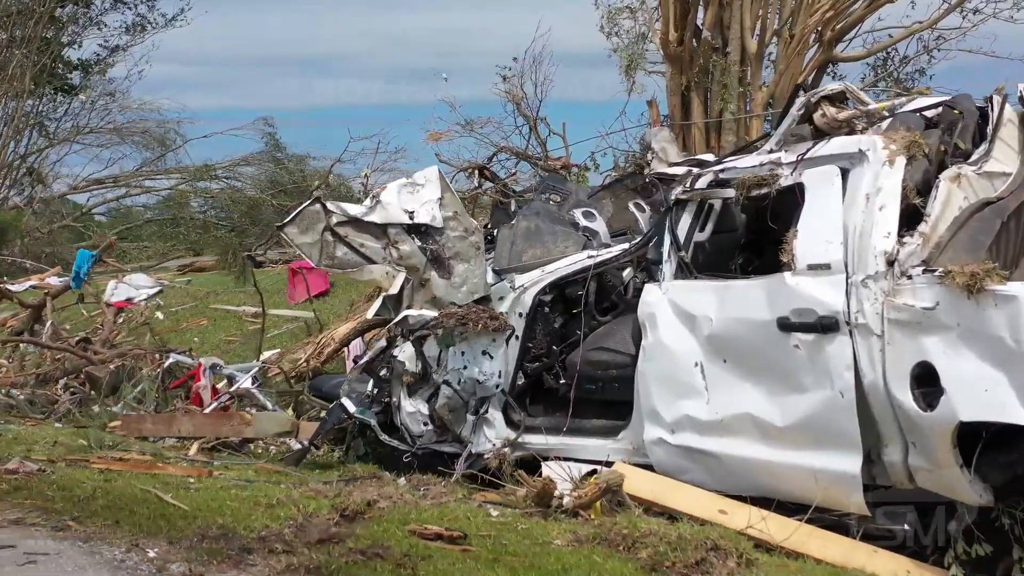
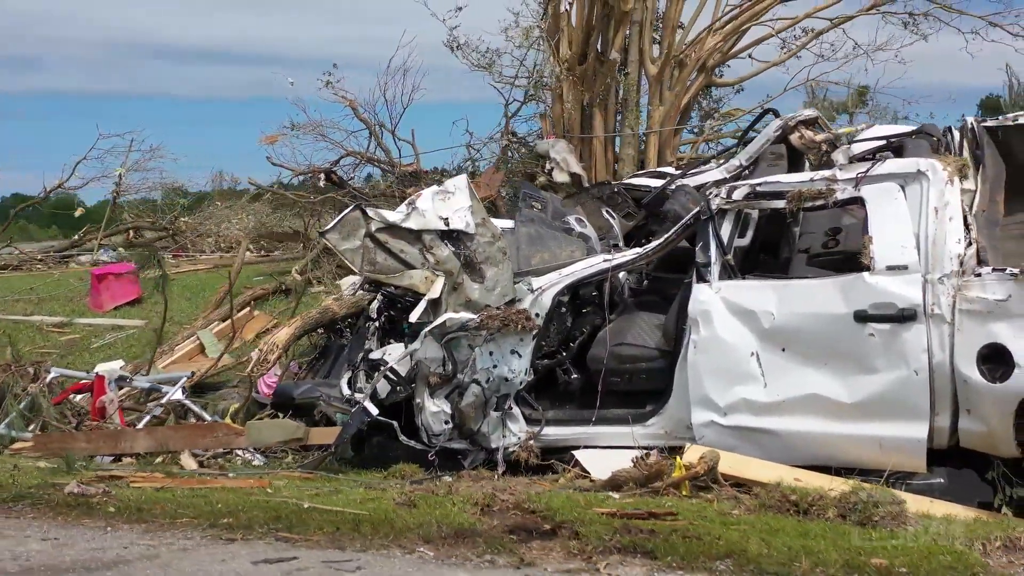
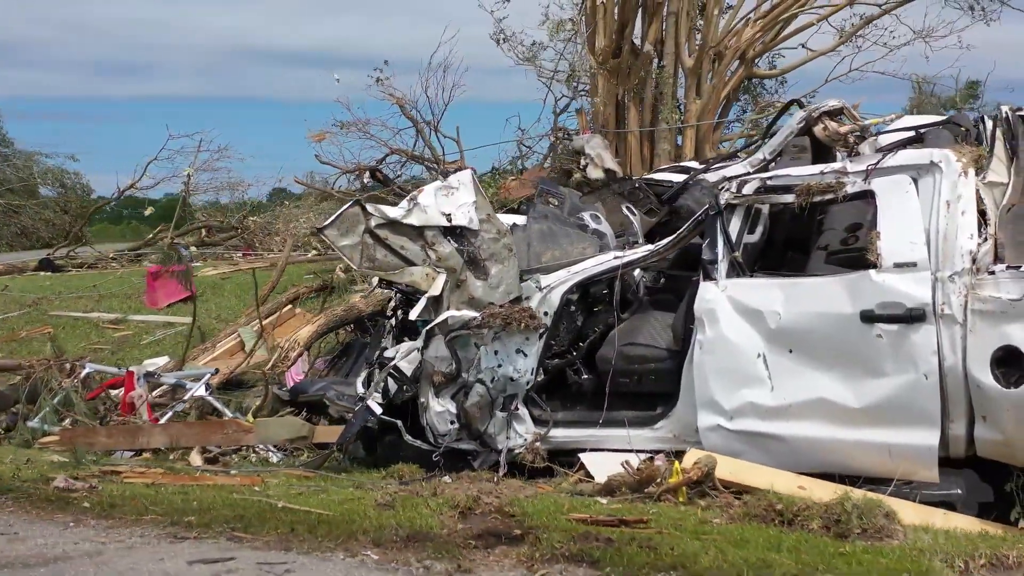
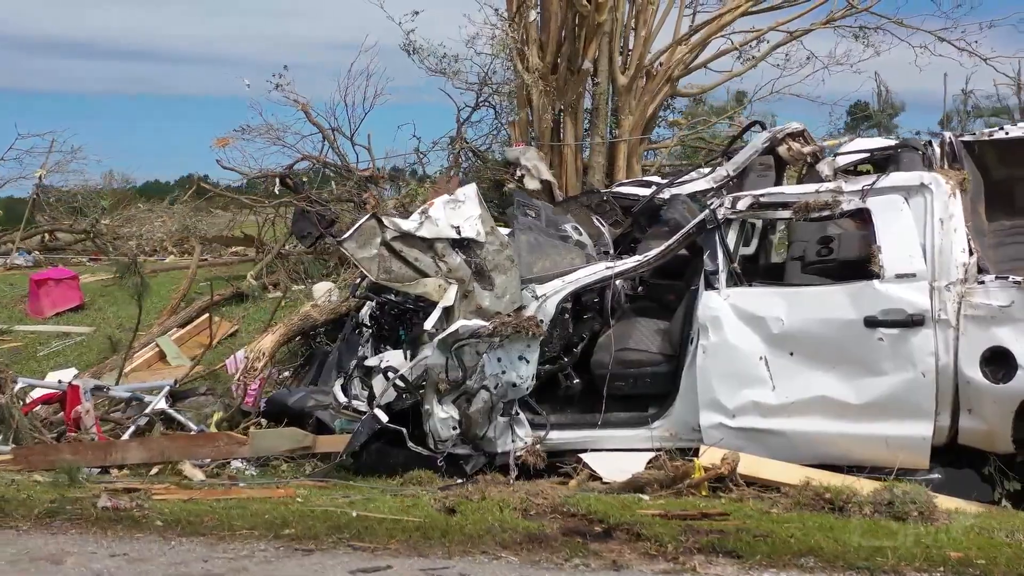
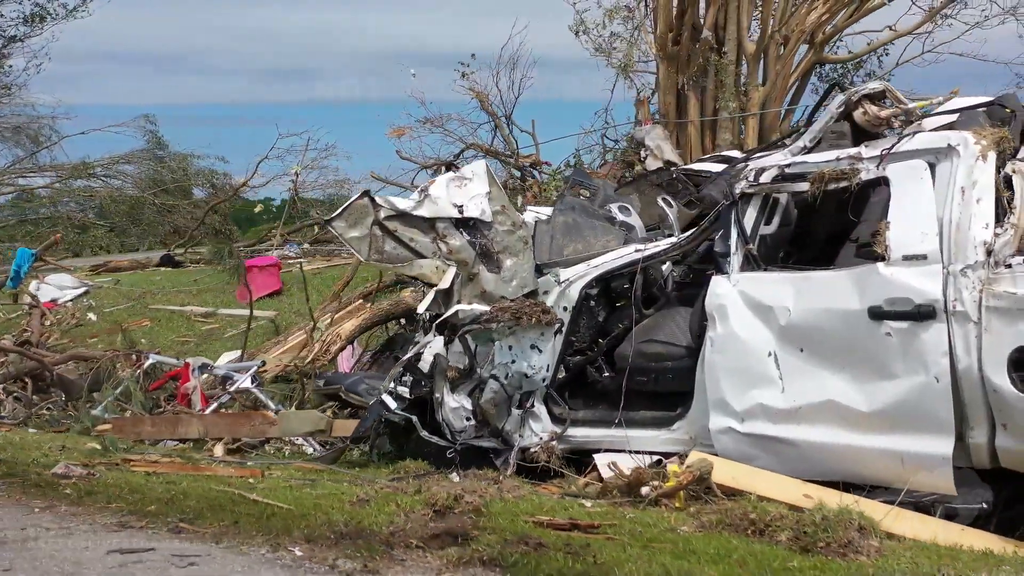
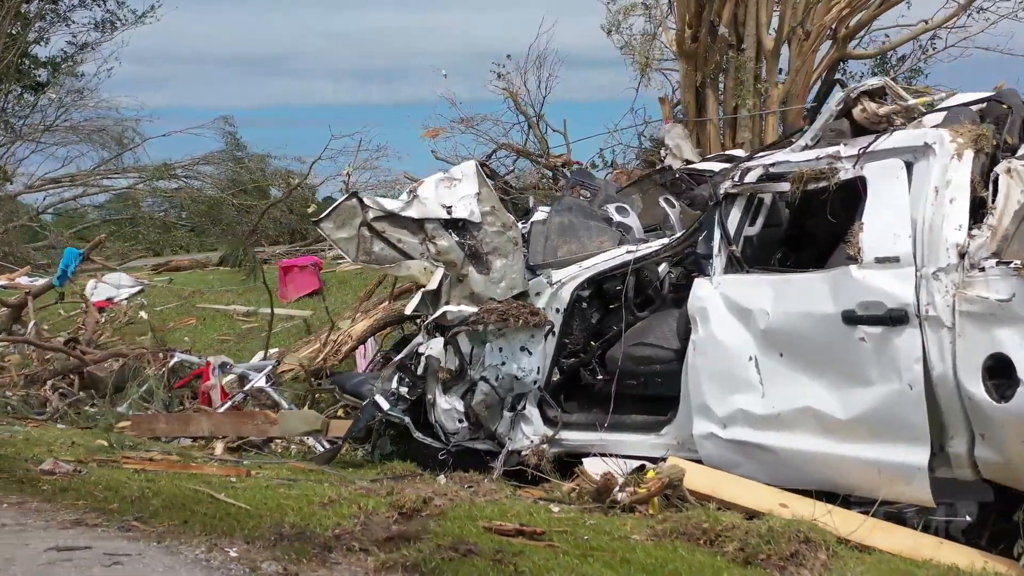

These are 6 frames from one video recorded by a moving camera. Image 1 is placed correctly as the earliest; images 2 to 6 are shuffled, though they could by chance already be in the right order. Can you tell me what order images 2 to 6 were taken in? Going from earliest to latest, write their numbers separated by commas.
6, 5, 3, 2, 4
